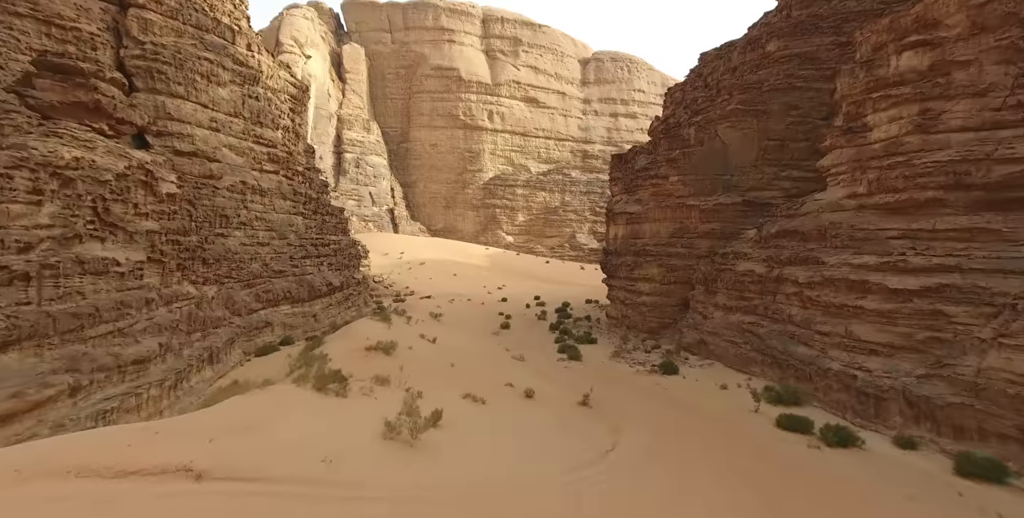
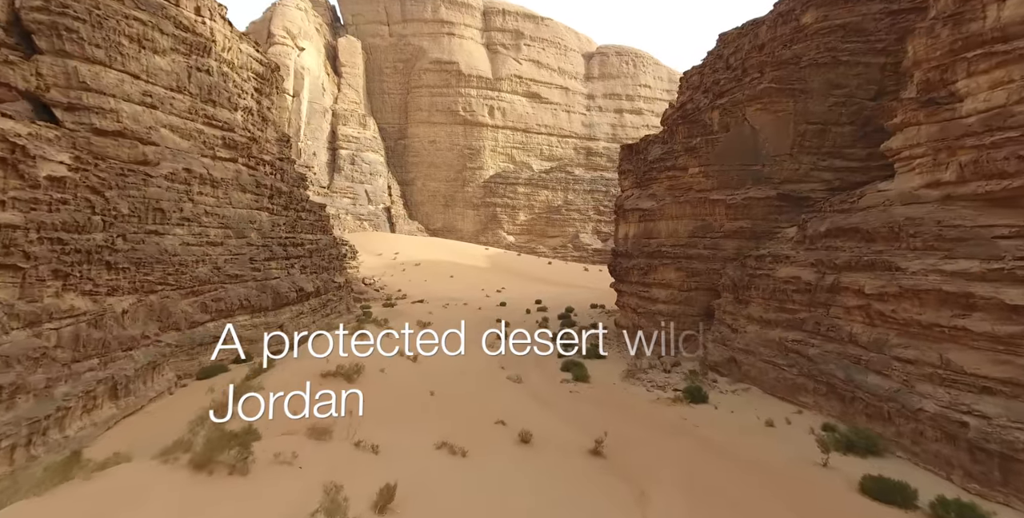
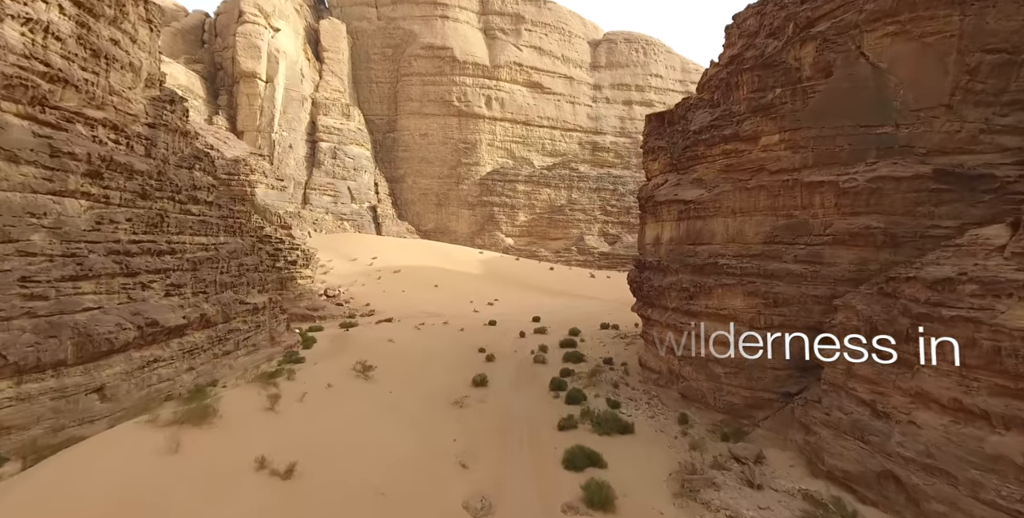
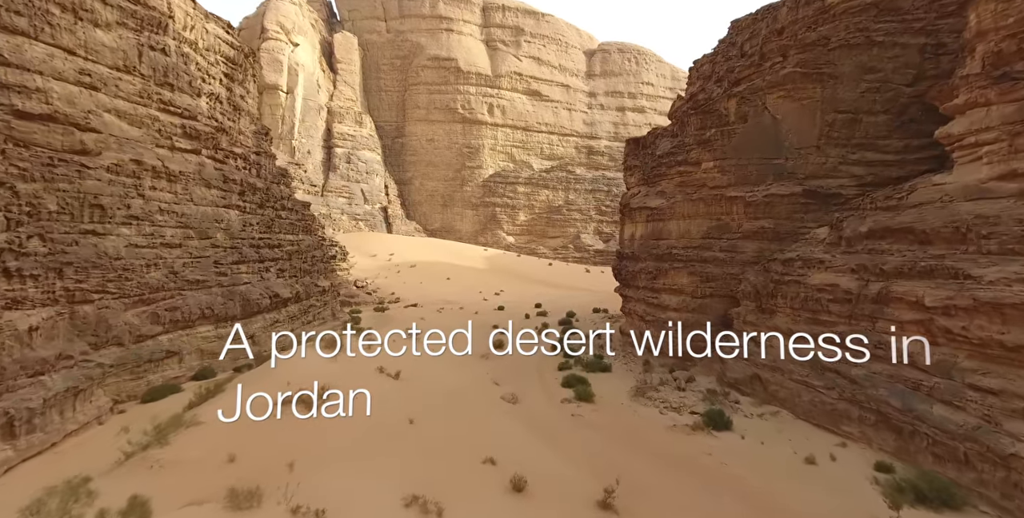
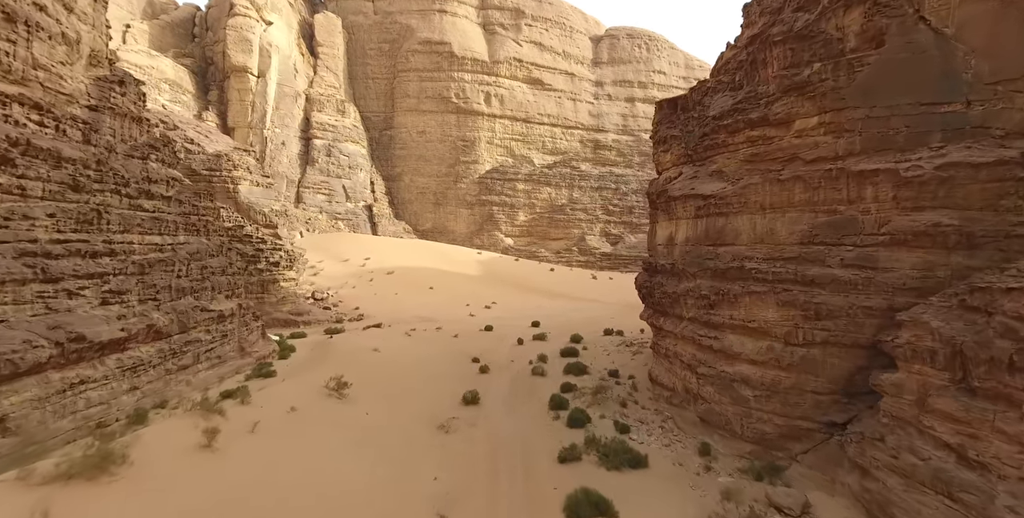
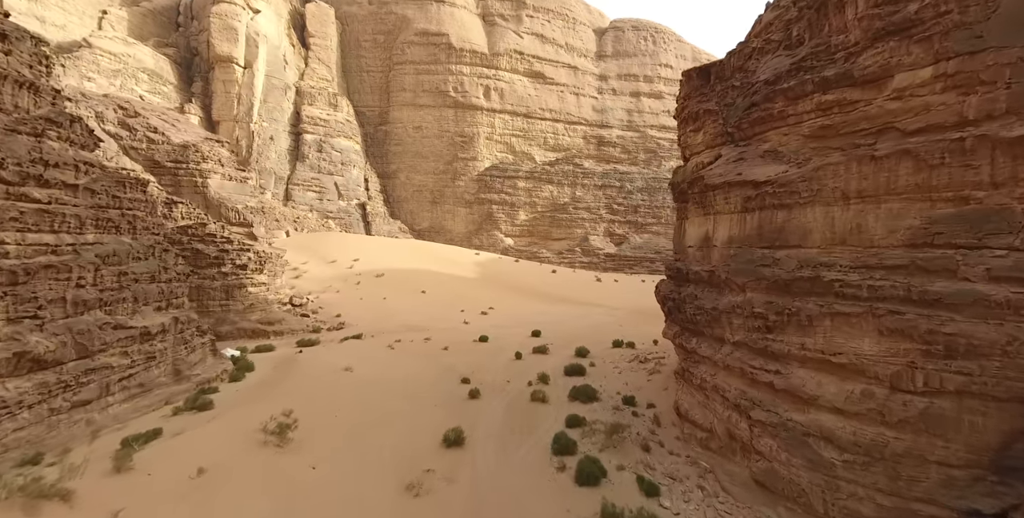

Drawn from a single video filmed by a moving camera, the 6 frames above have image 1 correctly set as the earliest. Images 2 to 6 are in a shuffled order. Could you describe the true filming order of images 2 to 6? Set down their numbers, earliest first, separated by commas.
2, 4, 3, 5, 6
